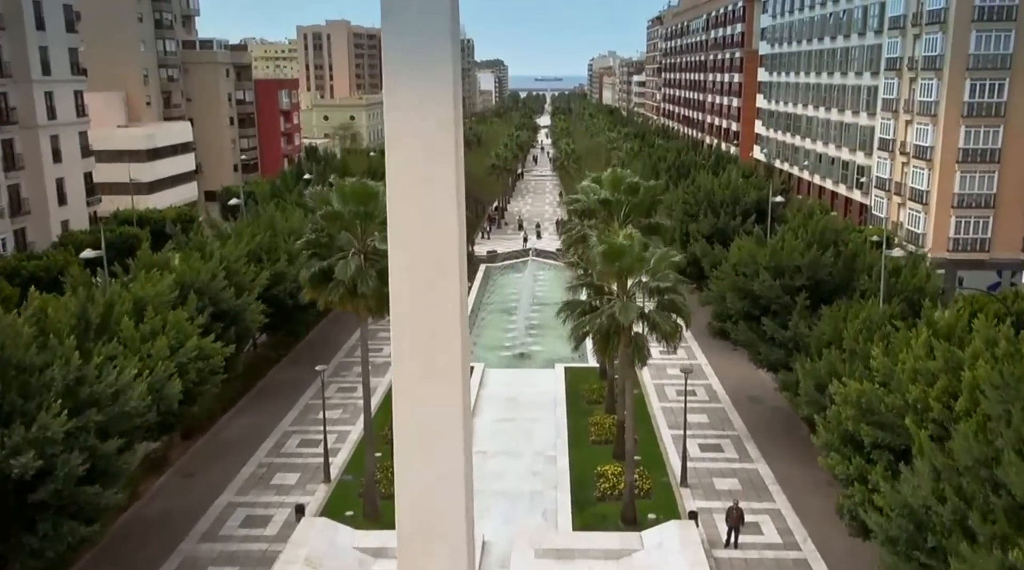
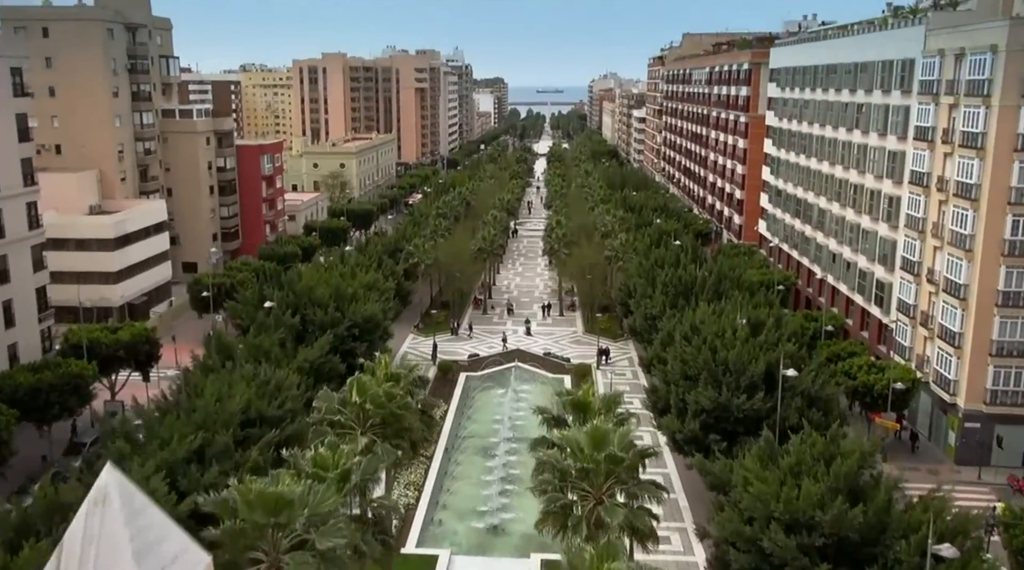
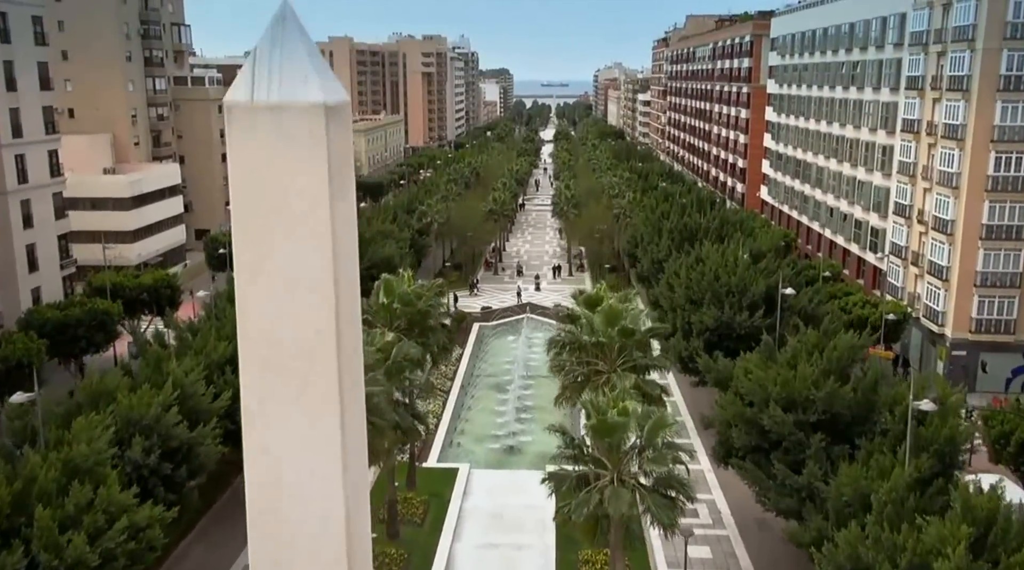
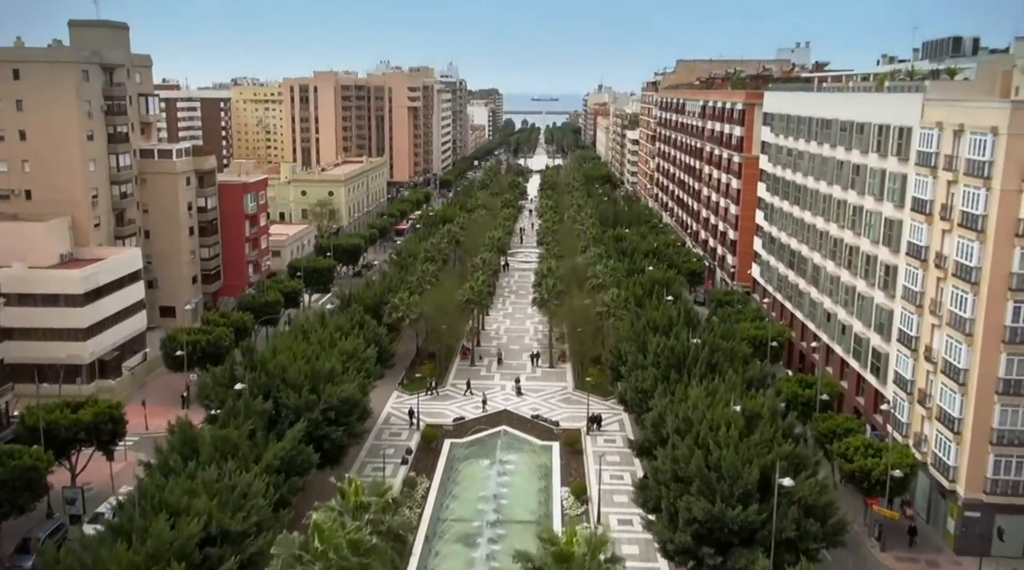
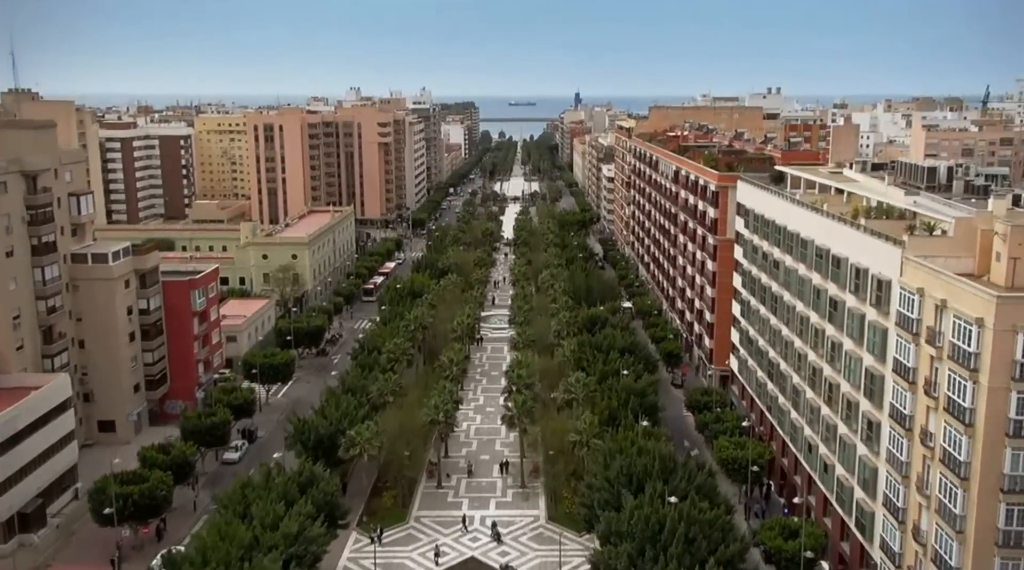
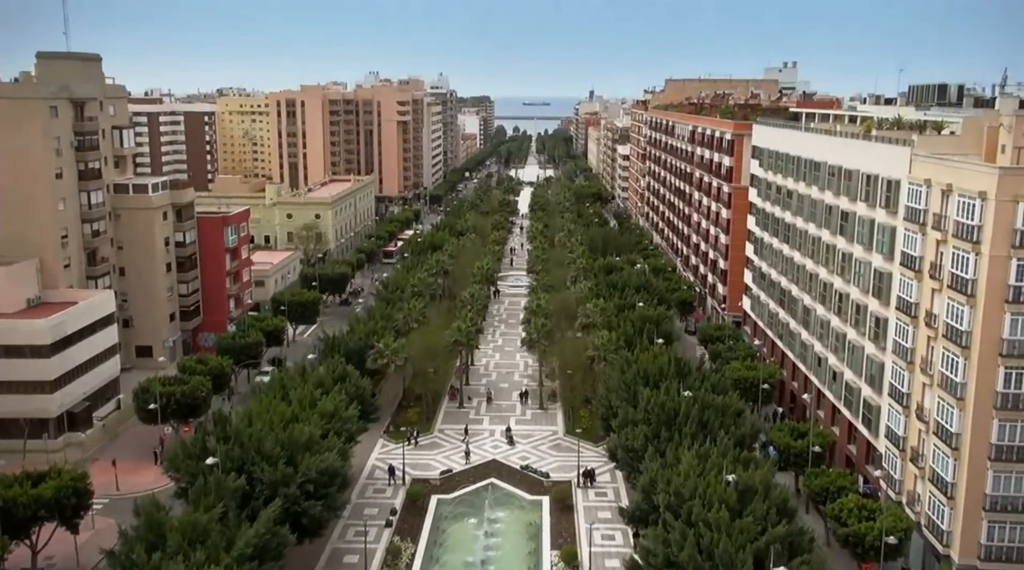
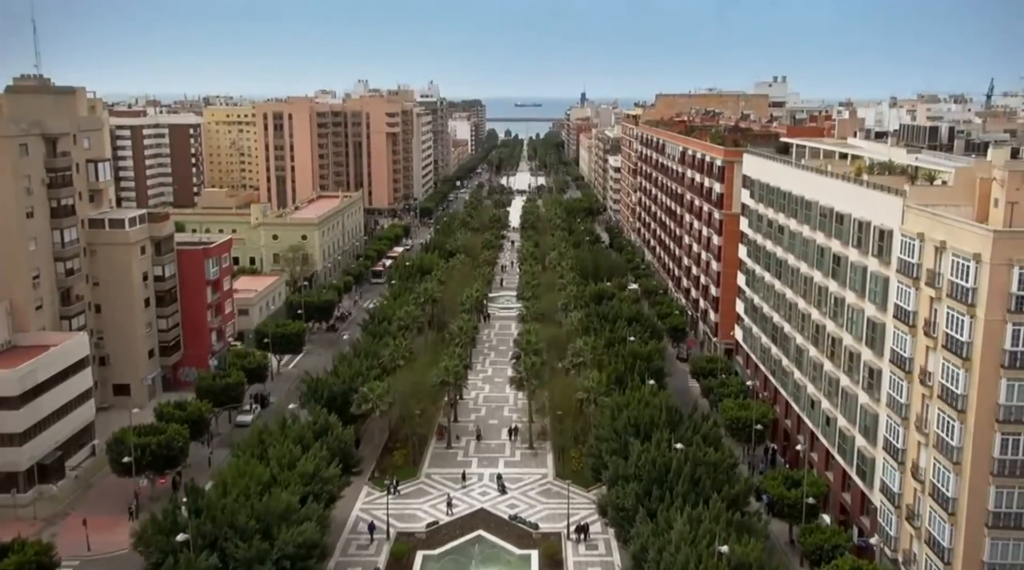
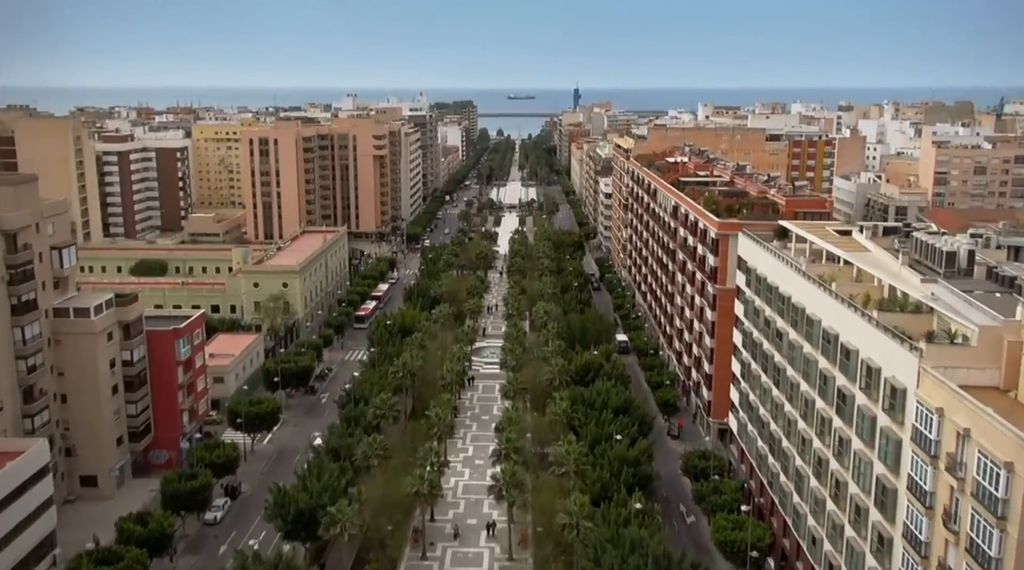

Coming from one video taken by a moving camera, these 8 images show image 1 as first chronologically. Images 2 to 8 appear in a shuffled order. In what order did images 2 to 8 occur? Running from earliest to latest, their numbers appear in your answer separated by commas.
3, 2, 4, 6, 7, 5, 8
